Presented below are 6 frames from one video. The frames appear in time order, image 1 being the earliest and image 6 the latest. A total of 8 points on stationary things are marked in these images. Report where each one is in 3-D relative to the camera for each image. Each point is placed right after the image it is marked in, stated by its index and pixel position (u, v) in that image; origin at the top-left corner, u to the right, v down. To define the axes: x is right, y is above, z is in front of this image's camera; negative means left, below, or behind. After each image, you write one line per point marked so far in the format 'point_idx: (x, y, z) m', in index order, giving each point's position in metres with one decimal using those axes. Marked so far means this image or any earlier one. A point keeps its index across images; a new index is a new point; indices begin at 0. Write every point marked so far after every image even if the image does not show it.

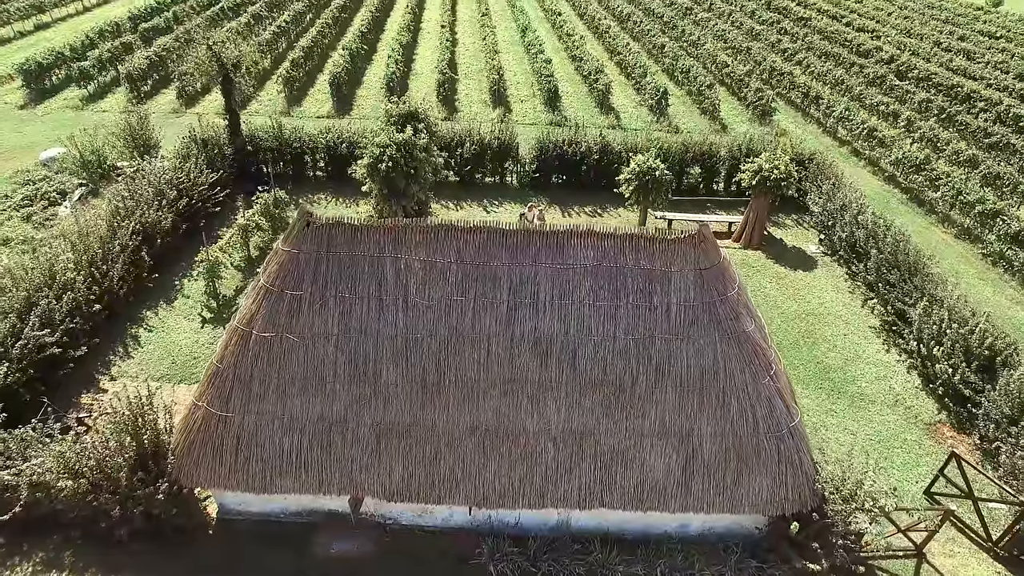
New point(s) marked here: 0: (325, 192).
0: (-5.3, +2.8, +18.6) m
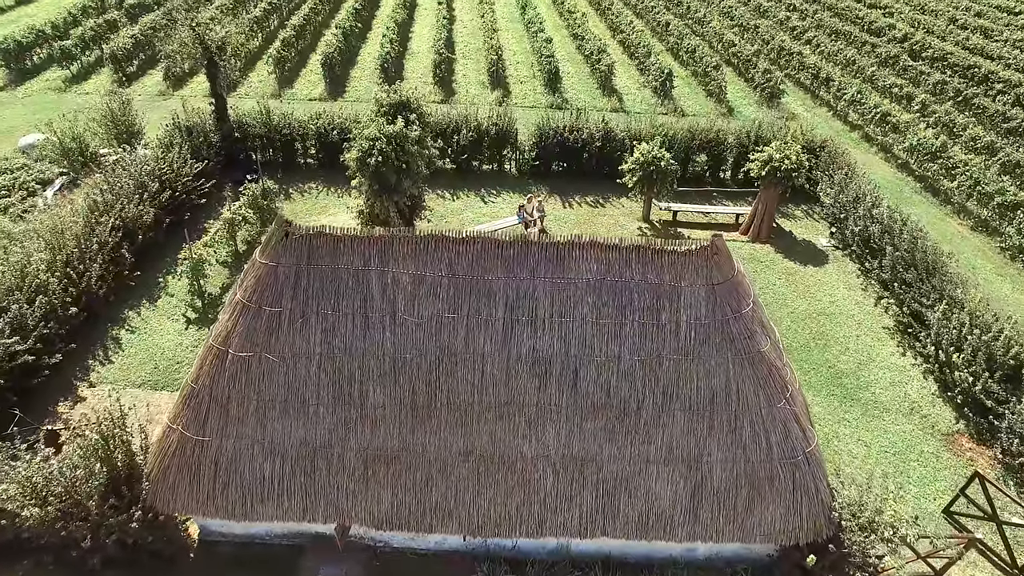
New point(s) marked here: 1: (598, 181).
0: (-5.4, +3.0, +17.9) m
1: (+2.4, +3.0, +18.3) m
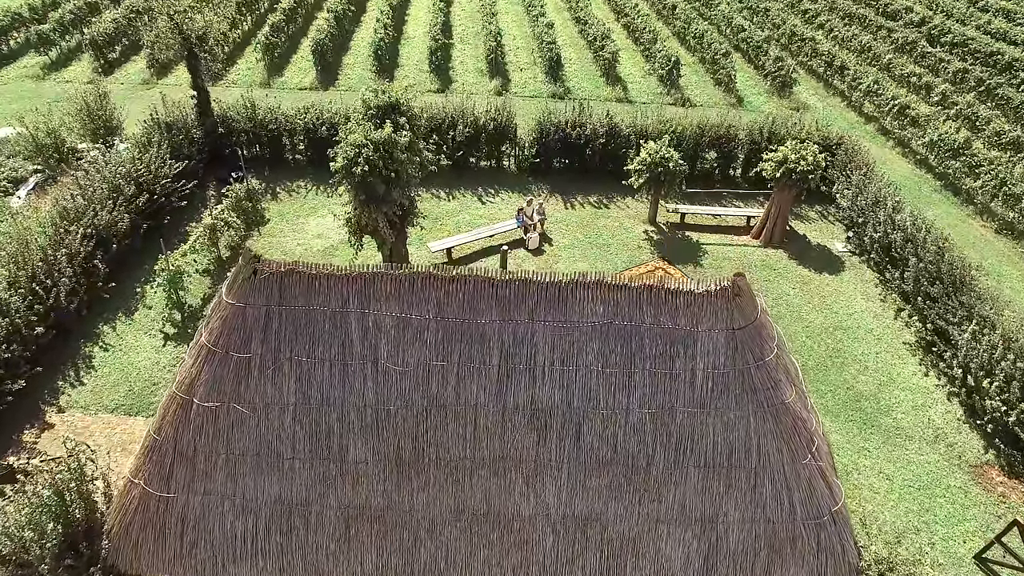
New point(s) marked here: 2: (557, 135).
0: (-5.4, +2.9, +17.0) m
1: (+2.4, +2.9, +17.4) m
2: (+1.2, +4.0, +16.9) m
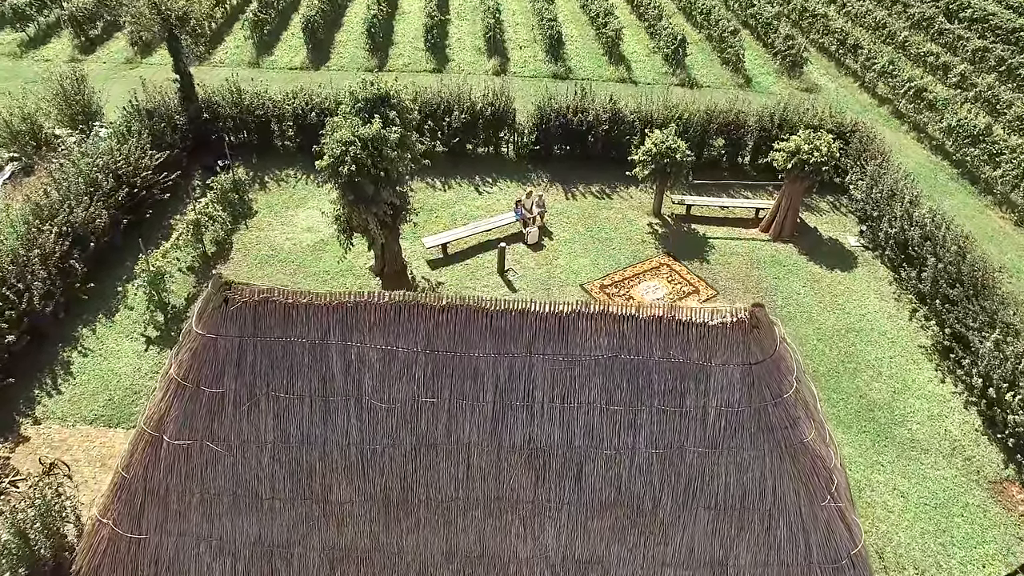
0: (-5.4, +3.0, +16.3) m
1: (+2.3, +3.1, +16.7) m
2: (+1.1, +4.1, +16.1) m
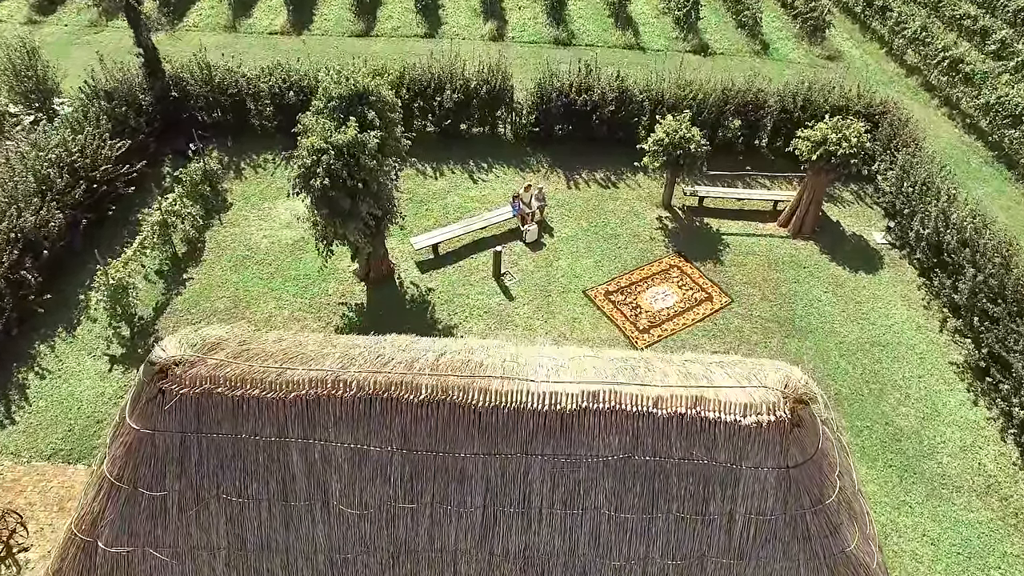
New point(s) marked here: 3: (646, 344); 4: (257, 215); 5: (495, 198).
0: (-5.5, +3.2, +15.0) m
1: (+2.3, +3.3, +15.4) m
2: (+1.1, +4.2, +14.7) m
3: (+2.3, -1.0, +11.3) m
4: (-5.3, +1.5, +13.5) m
5: (-0.4, +1.9, +14.0) m
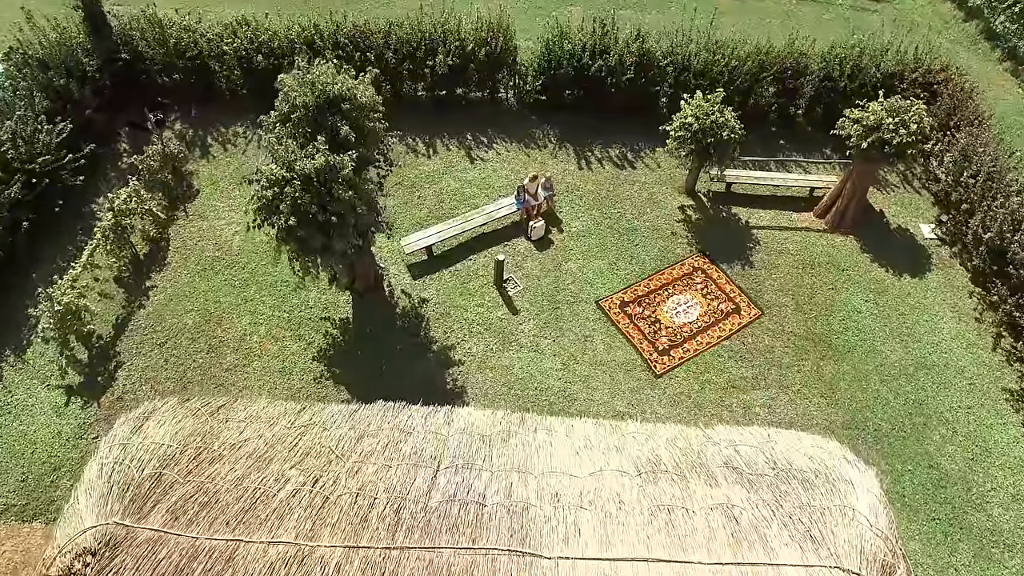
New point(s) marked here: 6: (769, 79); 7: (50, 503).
0: (-5.4, +3.4, +13.2) m
1: (+2.3, +3.5, +13.6) m
2: (+1.1, +4.4, +12.8) m
3: (+2.4, -1.2, +10.1) m
4: (-5.2, +1.5, +12.0) m
5: (-0.3, +2.0, +12.4) m
6: (+5.0, +4.1, +12.7) m
7: (-6.2, -2.9, +8.7) m
